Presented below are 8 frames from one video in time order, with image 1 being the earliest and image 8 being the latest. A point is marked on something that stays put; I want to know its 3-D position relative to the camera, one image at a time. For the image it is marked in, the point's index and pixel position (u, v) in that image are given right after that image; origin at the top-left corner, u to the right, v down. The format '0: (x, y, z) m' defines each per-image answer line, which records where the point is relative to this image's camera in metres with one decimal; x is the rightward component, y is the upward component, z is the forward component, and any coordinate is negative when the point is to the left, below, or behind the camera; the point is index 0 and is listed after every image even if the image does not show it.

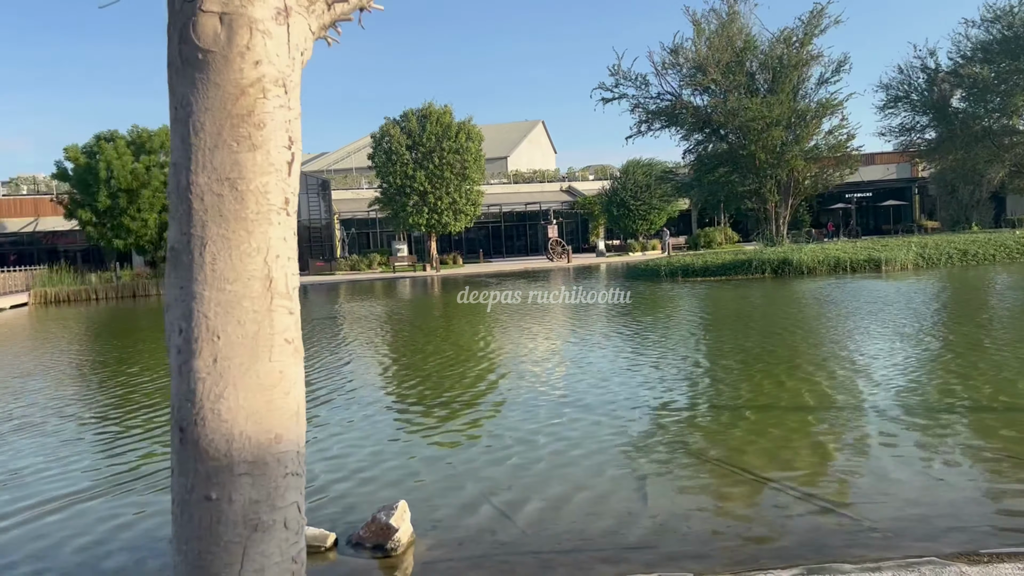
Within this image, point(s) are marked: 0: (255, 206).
0: (-0.5, +0.2, +1.8) m
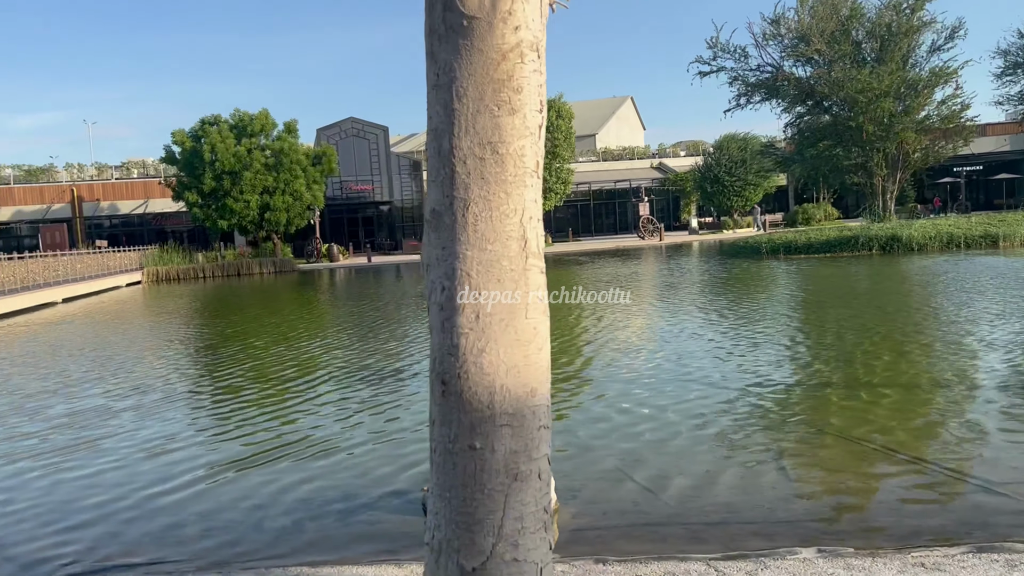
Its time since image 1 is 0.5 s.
0: (0.0, +0.3, +1.9) m
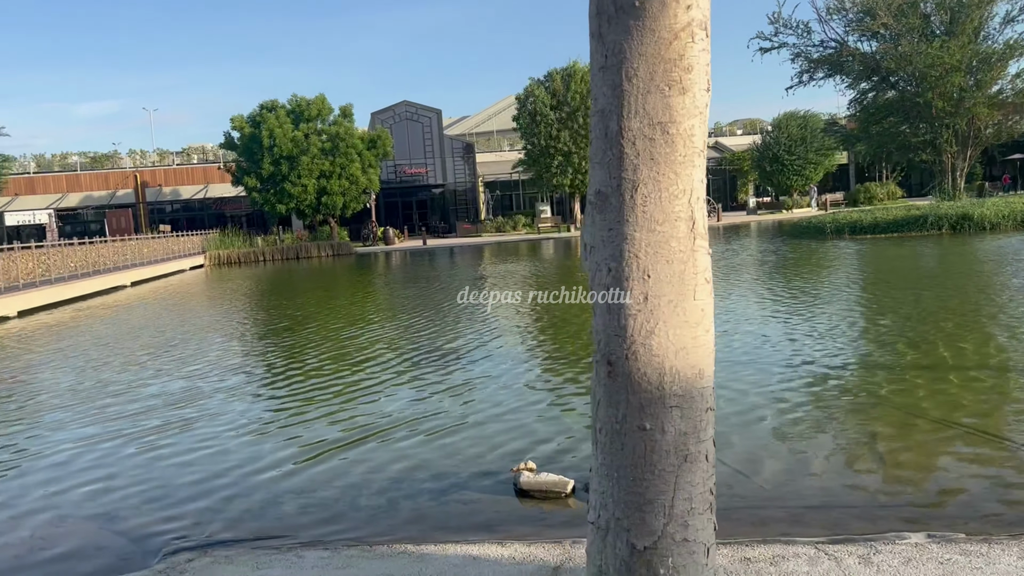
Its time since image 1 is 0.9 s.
0: (+0.4, +0.3, +1.8) m
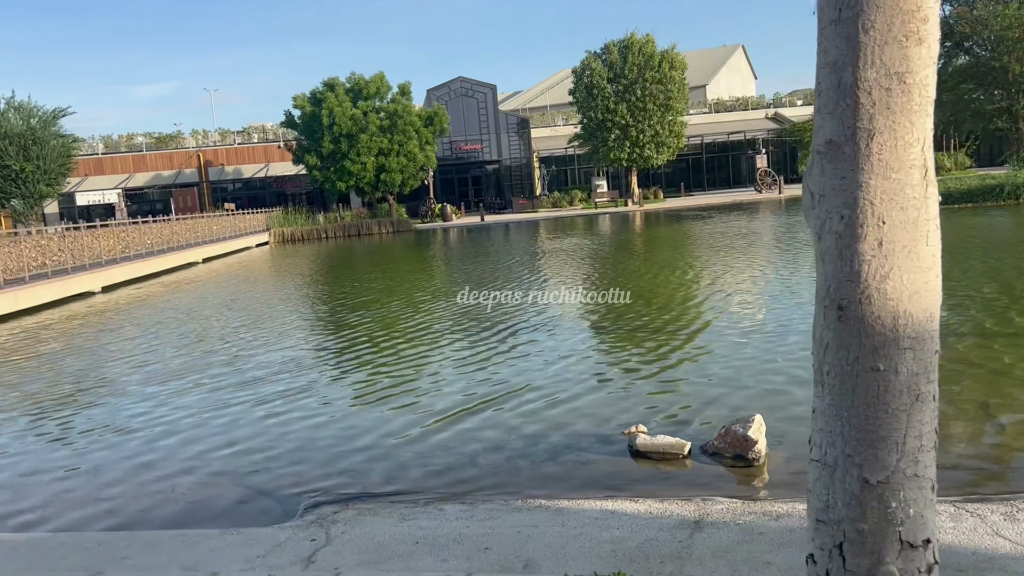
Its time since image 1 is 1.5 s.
0: (+0.9, +0.4, +1.9) m
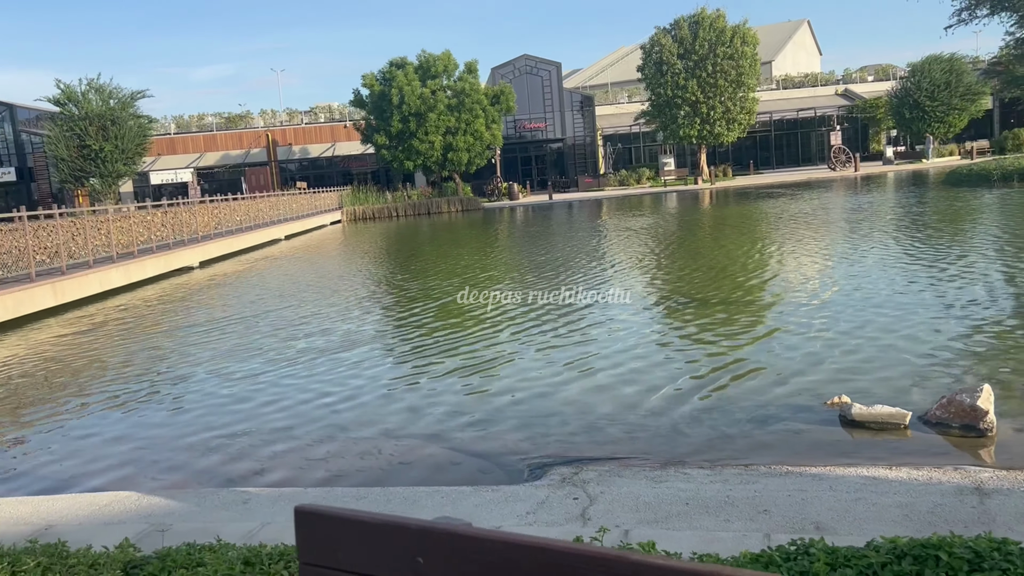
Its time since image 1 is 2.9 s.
0: (+2.0, +0.5, +1.8) m
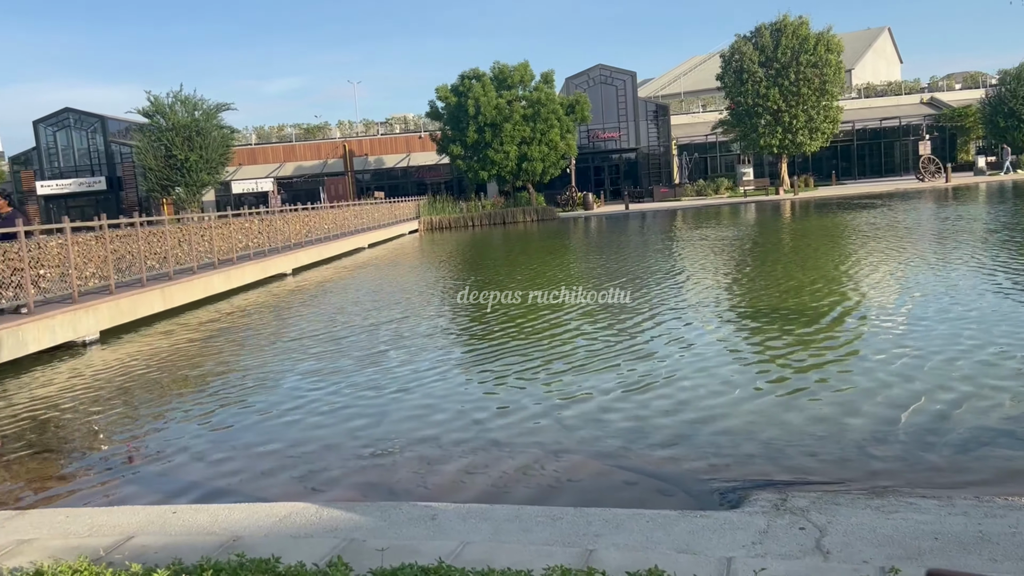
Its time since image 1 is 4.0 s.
0: (+2.9, +0.5, +1.3) m
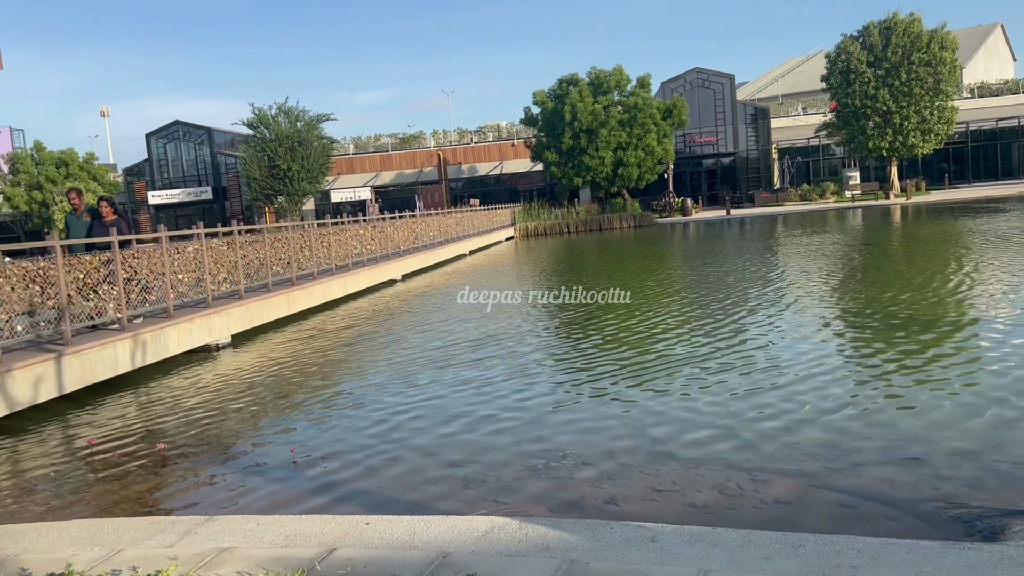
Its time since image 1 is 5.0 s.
0: (+3.6, +0.5, +0.7) m
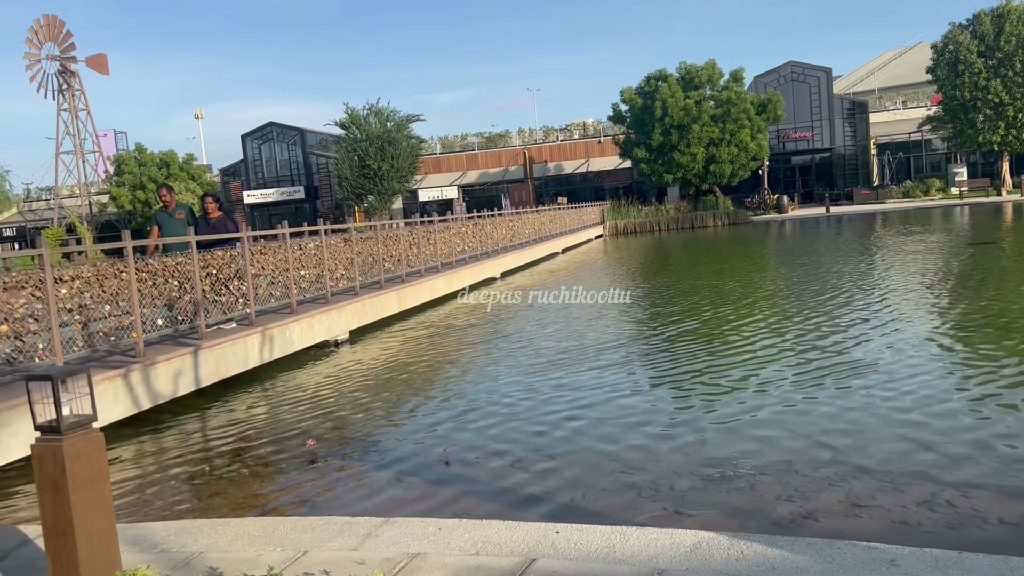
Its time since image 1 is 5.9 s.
0: (+4.3, +0.5, +0.1) m
